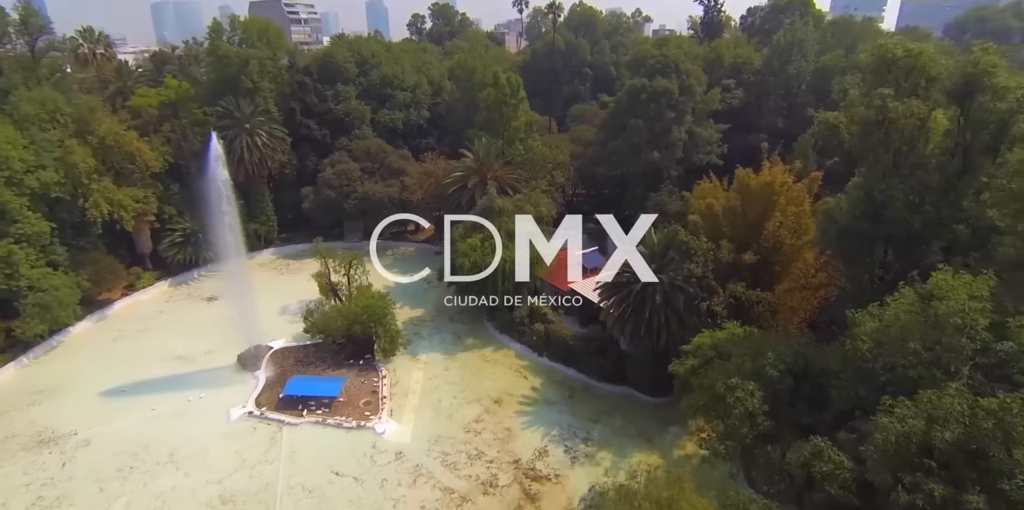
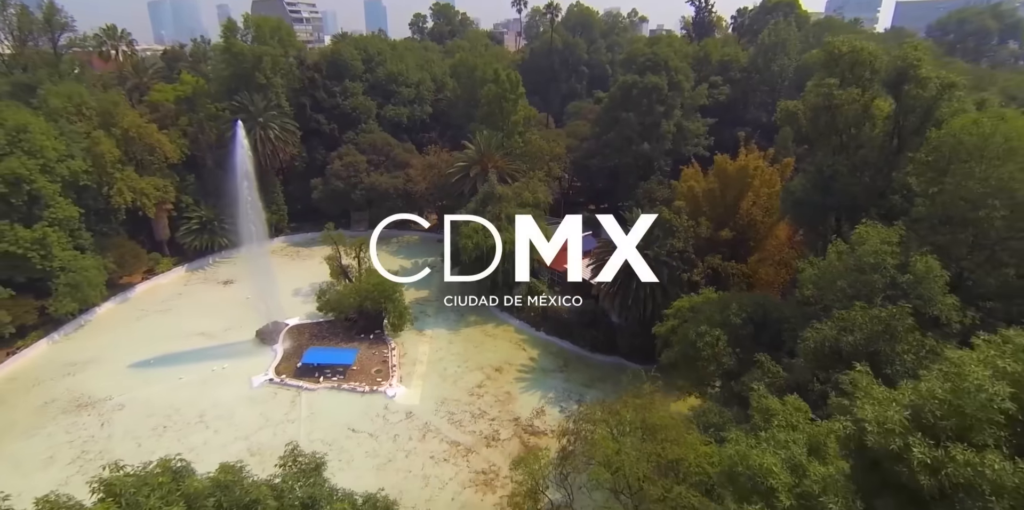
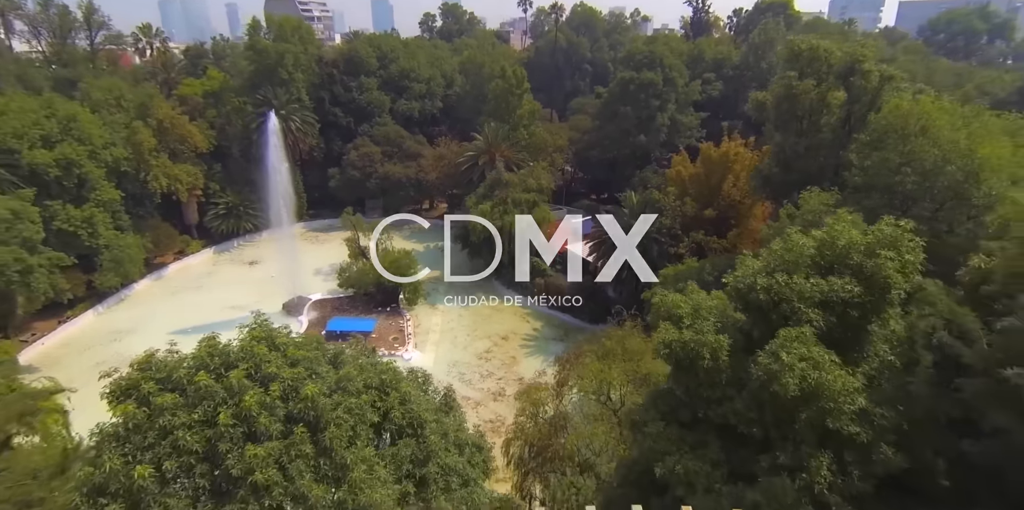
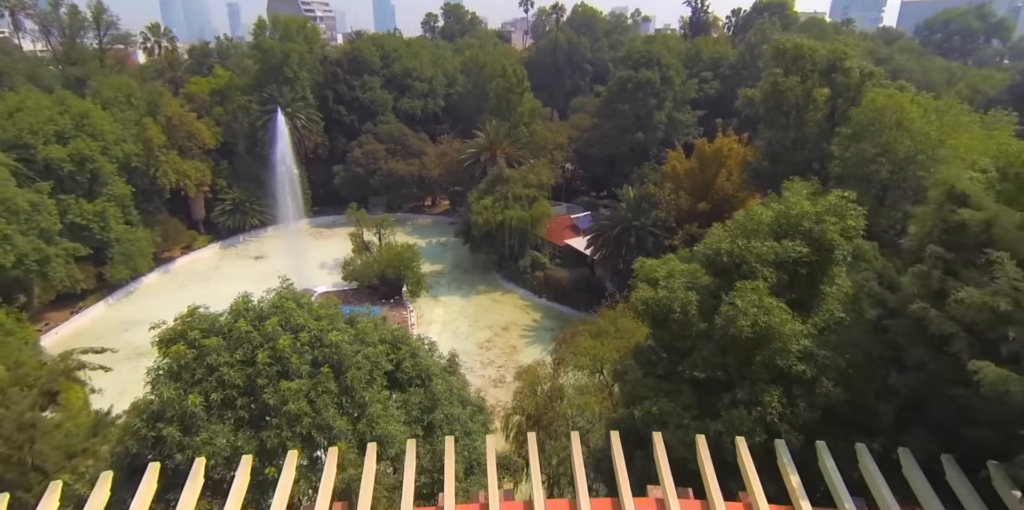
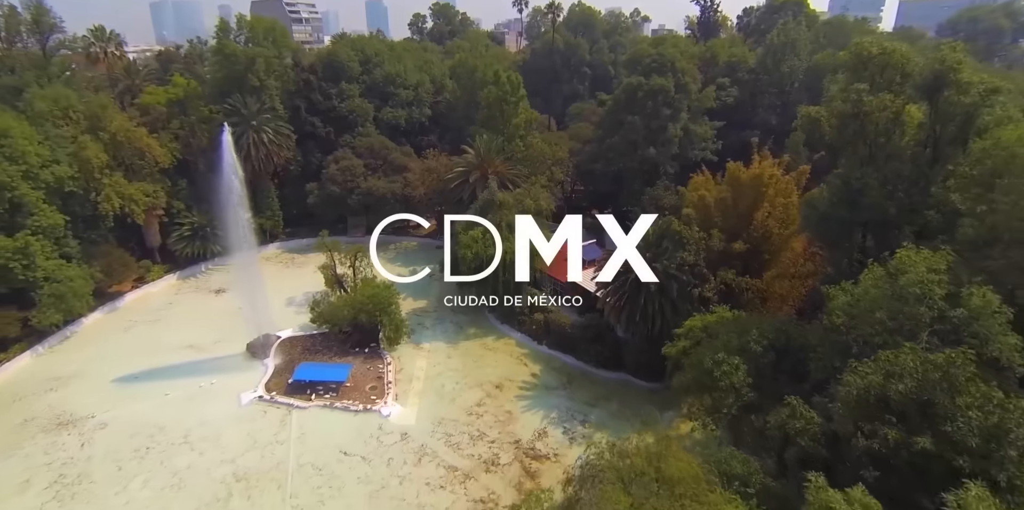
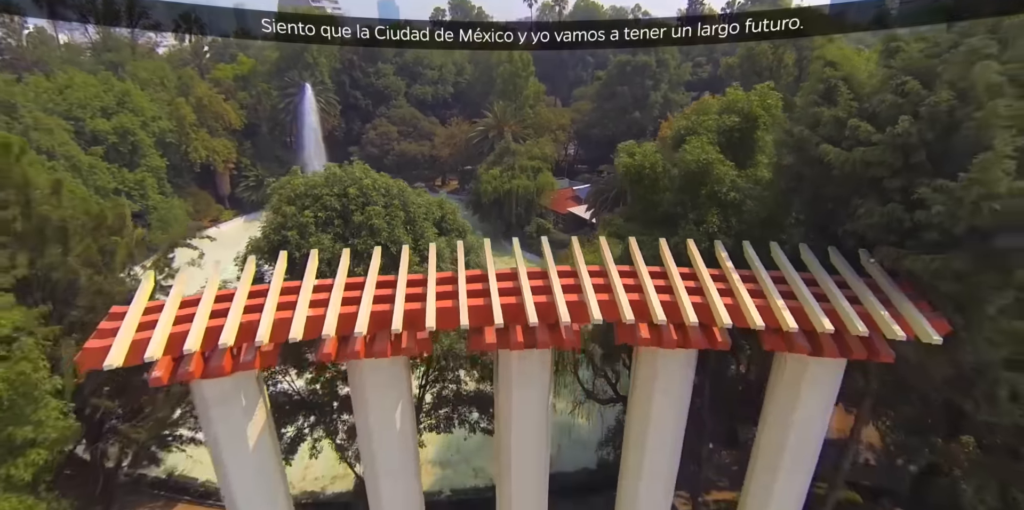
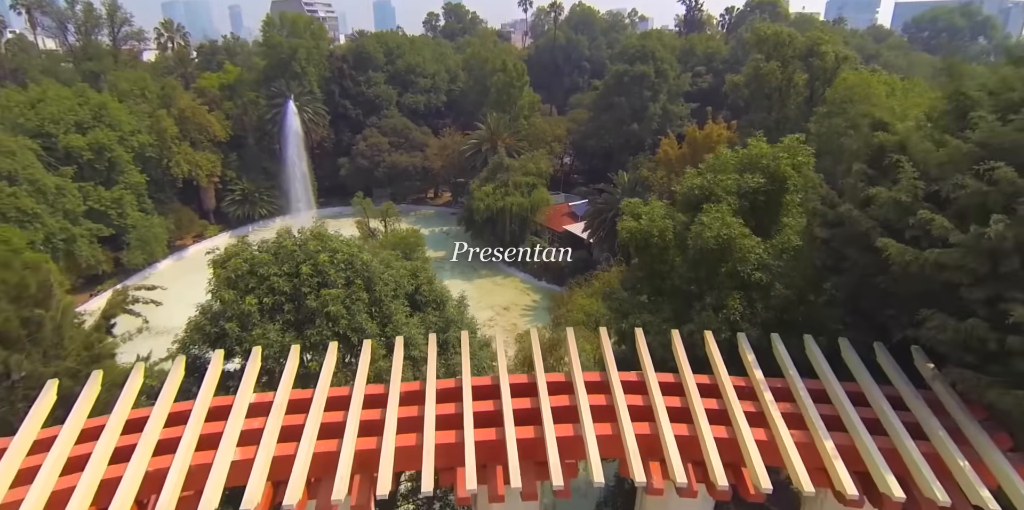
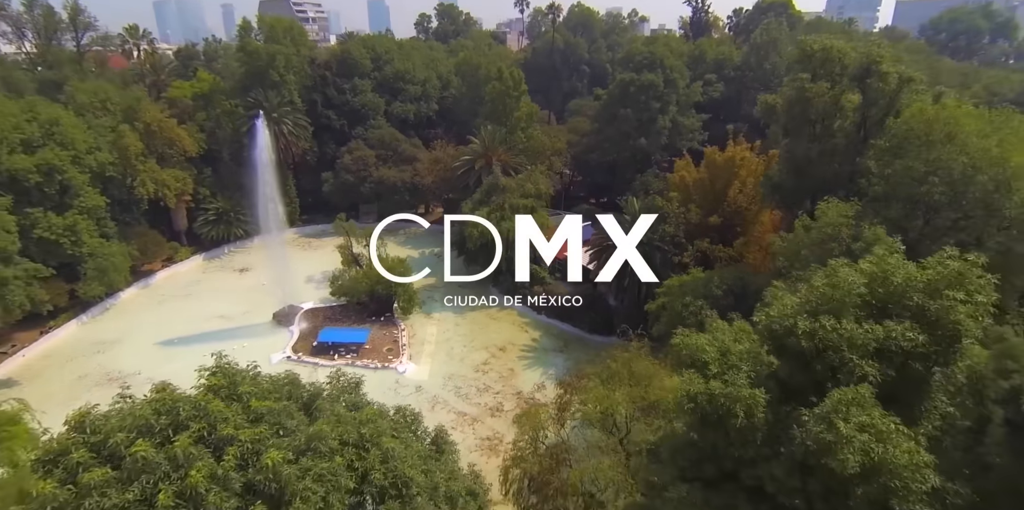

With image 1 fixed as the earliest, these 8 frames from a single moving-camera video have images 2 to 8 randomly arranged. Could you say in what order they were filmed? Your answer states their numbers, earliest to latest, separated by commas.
5, 2, 8, 3, 4, 7, 6
